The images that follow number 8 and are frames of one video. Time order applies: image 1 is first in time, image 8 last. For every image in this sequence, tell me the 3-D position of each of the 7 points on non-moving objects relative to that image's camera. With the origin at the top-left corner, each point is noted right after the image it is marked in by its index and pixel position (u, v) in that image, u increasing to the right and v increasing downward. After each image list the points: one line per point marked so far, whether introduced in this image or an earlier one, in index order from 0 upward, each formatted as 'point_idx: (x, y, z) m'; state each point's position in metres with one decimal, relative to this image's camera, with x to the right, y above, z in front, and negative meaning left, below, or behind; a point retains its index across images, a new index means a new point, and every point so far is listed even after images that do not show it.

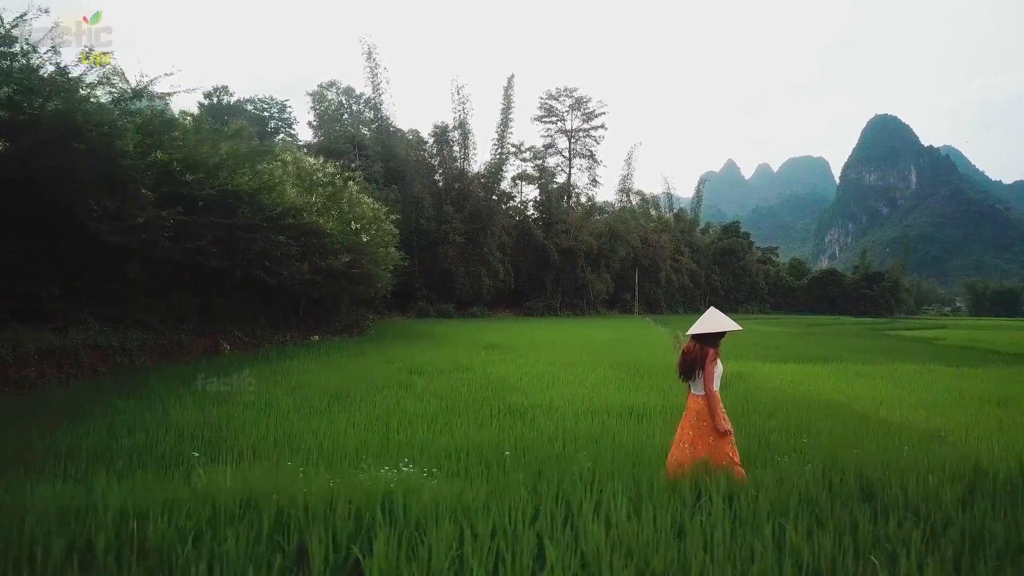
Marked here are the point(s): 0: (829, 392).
0: (+3.6, -1.2, +5.8) m
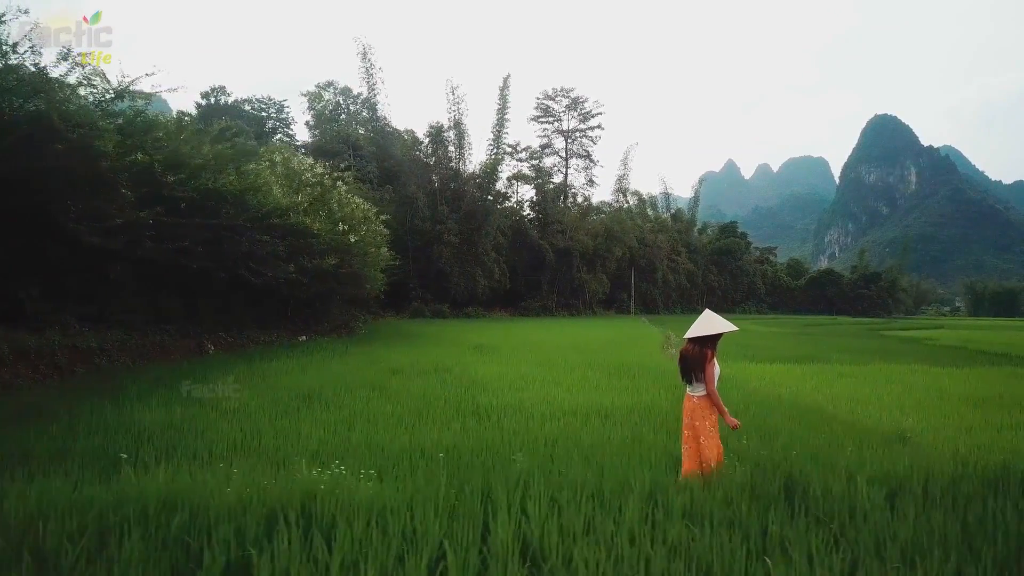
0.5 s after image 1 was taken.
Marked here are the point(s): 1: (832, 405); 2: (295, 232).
0: (+3.3, -1.2, +5.8) m
1: (+3.1, -1.1, +4.9) m
2: (-4.1, +1.0, +9.7) m
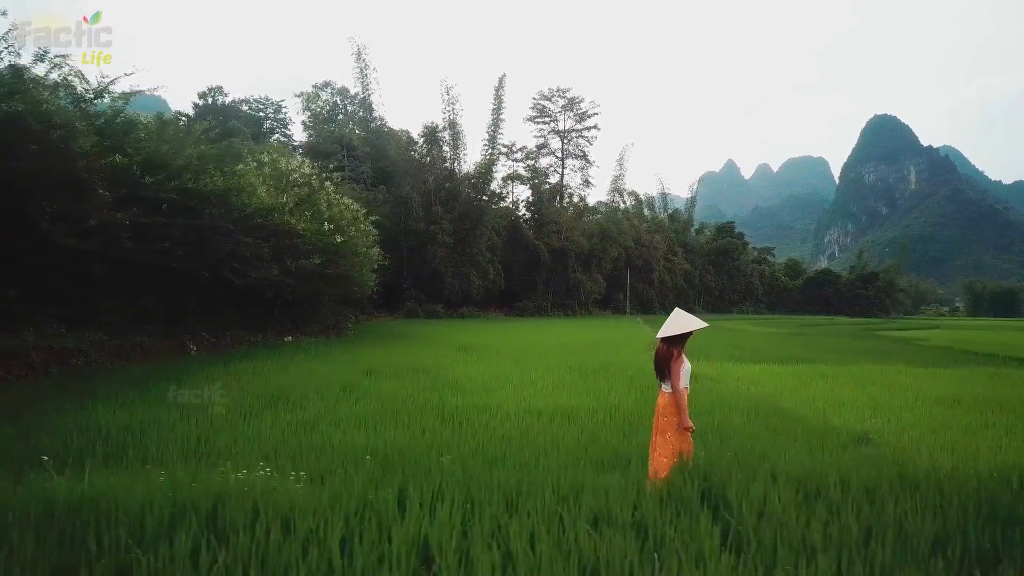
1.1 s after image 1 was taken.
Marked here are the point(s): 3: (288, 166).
0: (+3.0, -1.2, +5.8) m
1: (+2.8, -1.2, +4.9) m
2: (-4.4, +1.0, +9.7) m
3: (-4.8, +2.7, +11.4) m
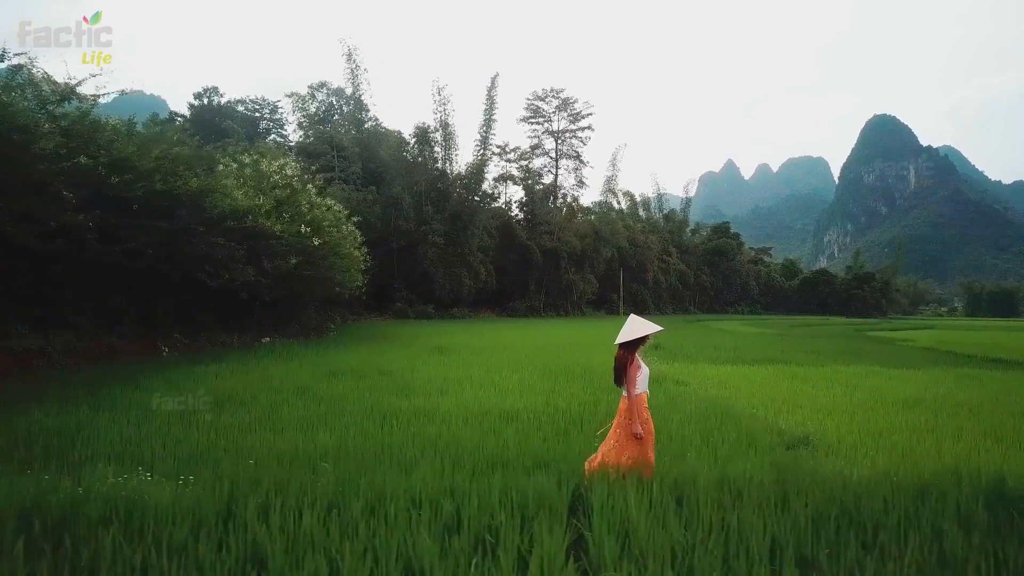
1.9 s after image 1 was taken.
0: (+2.6, -1.2, +5.8) m
1: (+2.4, -1.2, +4.9) m
2: (-4.8, +1.0, +9.7) m
3: (-5.3, +2.6, +11.5) m
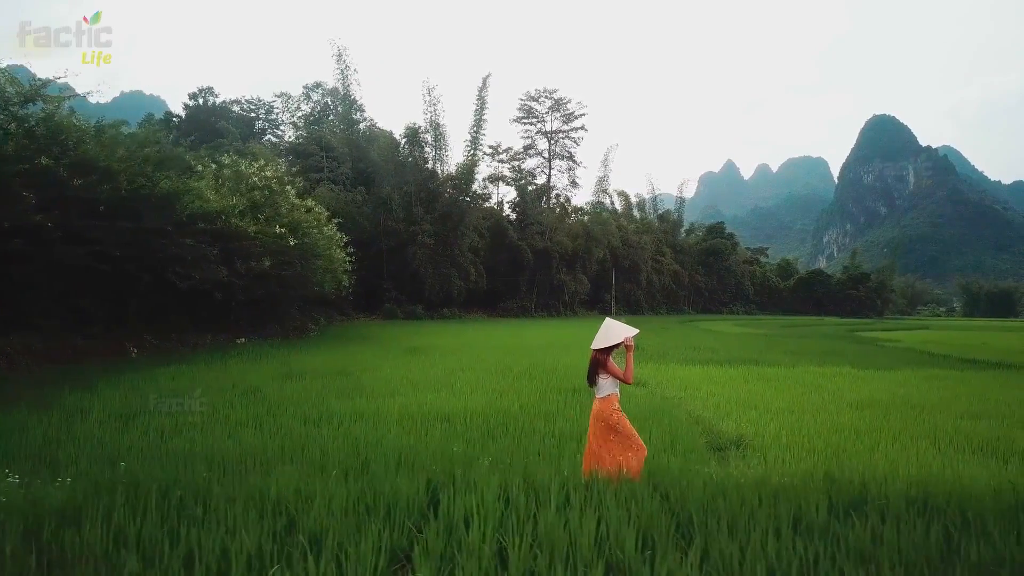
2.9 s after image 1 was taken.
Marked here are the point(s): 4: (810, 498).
0: (+2.1, -1.2, +5.9) m
1: (+1.9, -1.2, +5.0) m
2: (-5.3, +1.0, +9.7) m
3: (-5.8, +2.6, +11.5) m
4: (+1.2, -0.8, +2.2) m
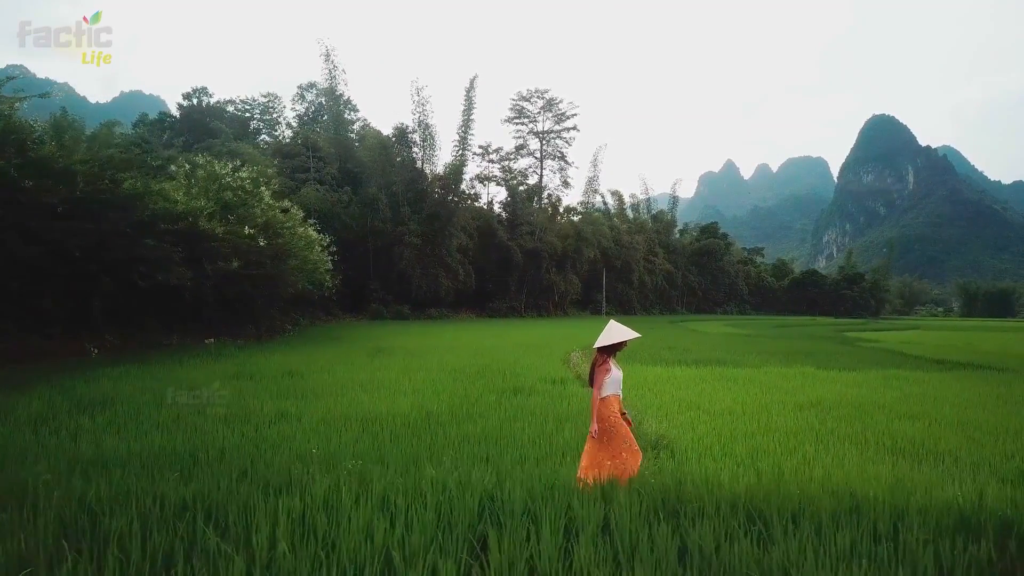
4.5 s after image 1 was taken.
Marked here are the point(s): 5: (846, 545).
0: (+1.5, -1.3, +5.9) m
1: (+1.3, -1.2, +5.0) m
2: (-5.9, +1.0, +9.7) m
3: (-6.4, +2.6, +11.5) m
4: (+0.6, -0.8, +2.2) m
5: (+1.1, -0.8, +1.8) m
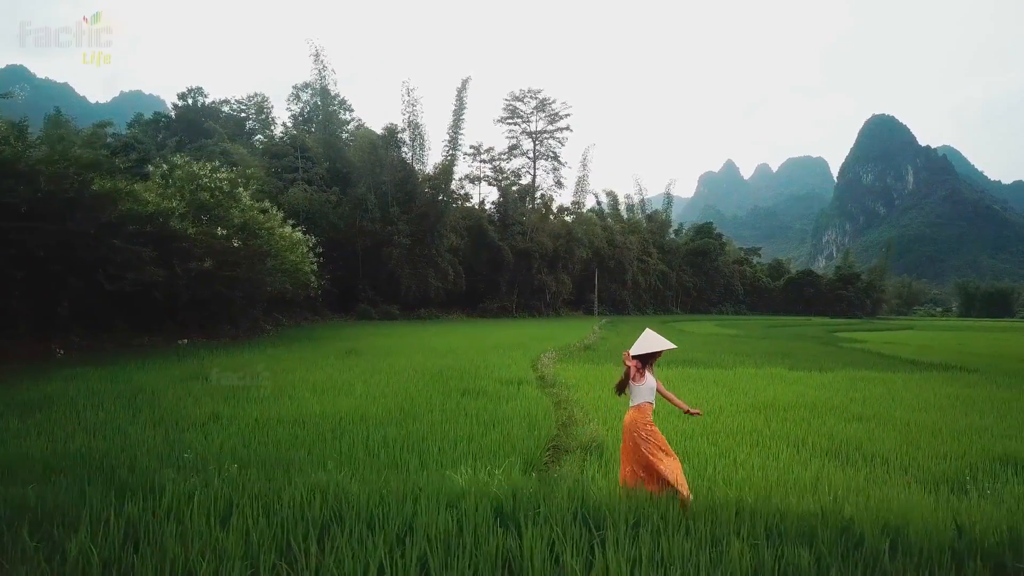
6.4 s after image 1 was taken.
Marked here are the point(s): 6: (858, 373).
0: (+1.0, -1.3, +5.9) m
1: (+0.8, -1.2, +5.0) m
2: (-6.4, +1.0, +9.7) m
3: (-6.9, +2.6, +11.5) m
4: (+0.1, -0.9, +2.2) m
5: (+0.6, -0.9, +1.7) m
6: (+5.9, -1.5, +9.1) m
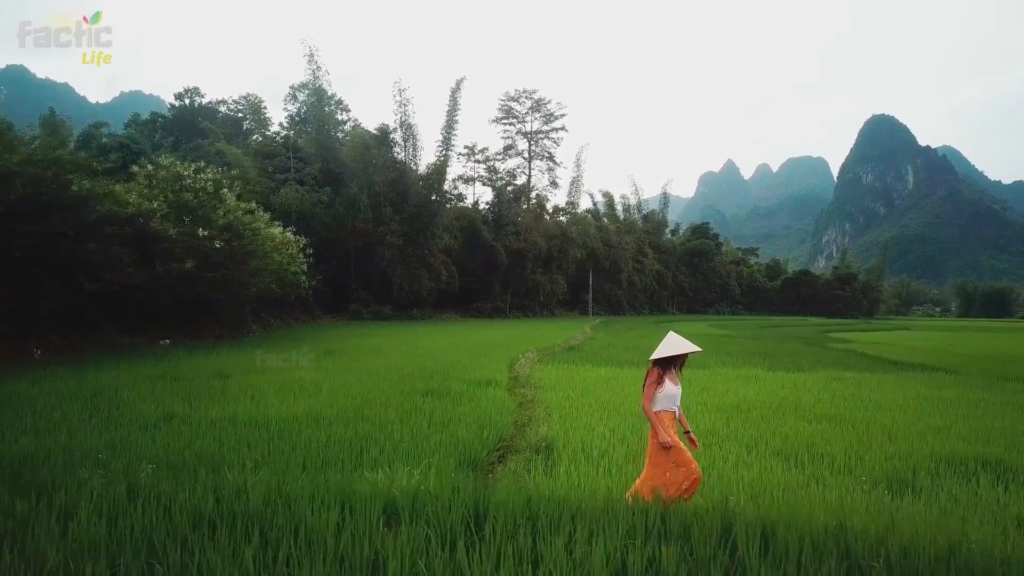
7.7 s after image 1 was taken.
0: (+0.6, -1.3, +5.9) m
1: (+0.4, -1.2, +5.0) m
2: (-6.8, +1.0, +9.8) m
3: (-7.3, +2.6, +11.5) m
4: (-0.3, -0.9, +2.2) m
5: (+0.2, -0.9, +1.8) m
6: (+5.5, -1.5, +9.1) m
